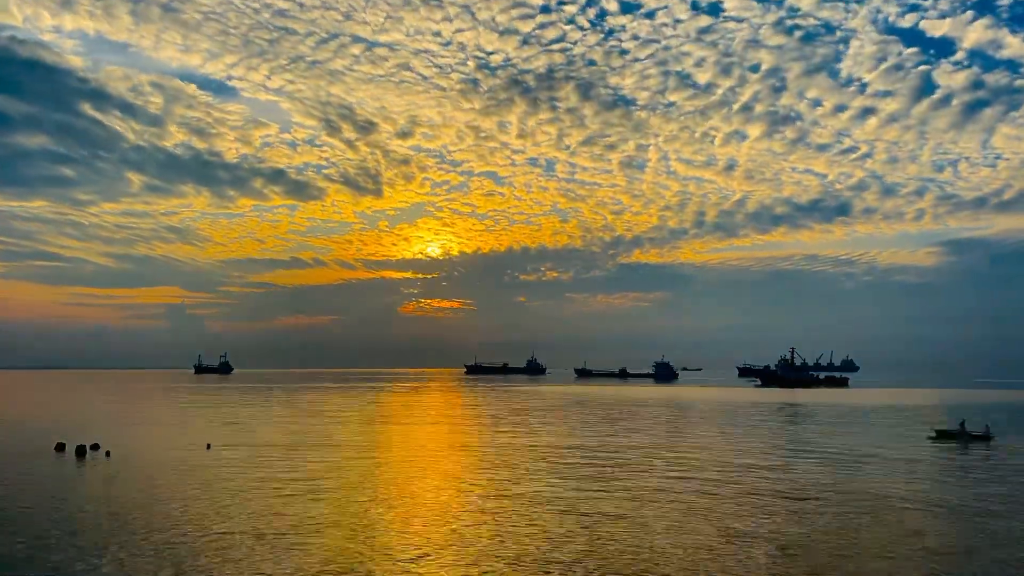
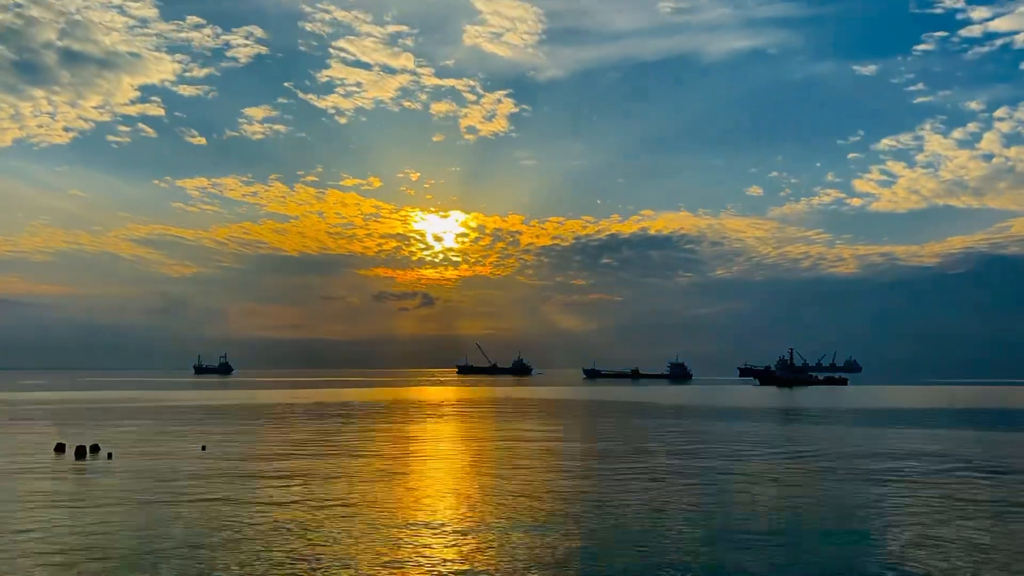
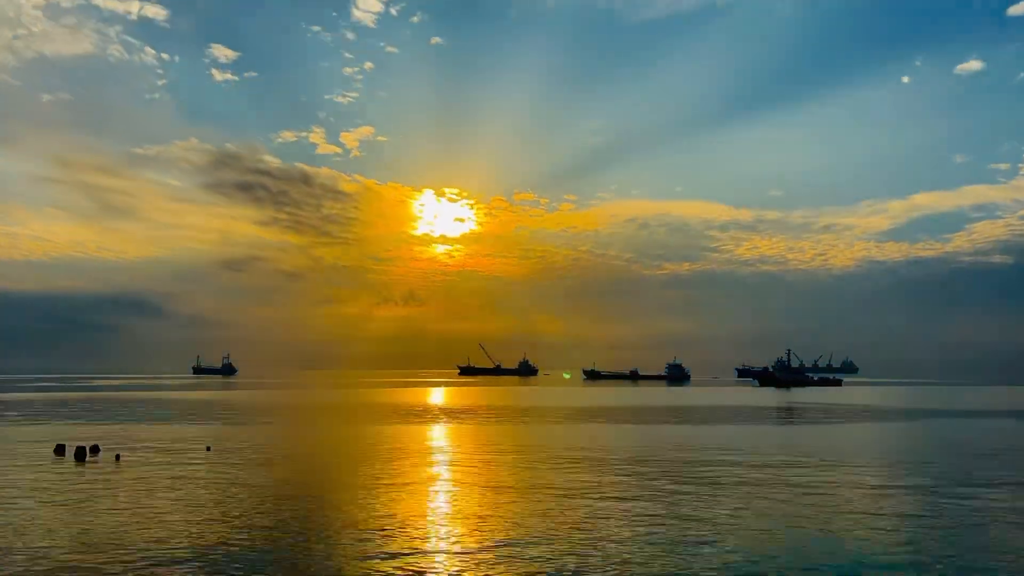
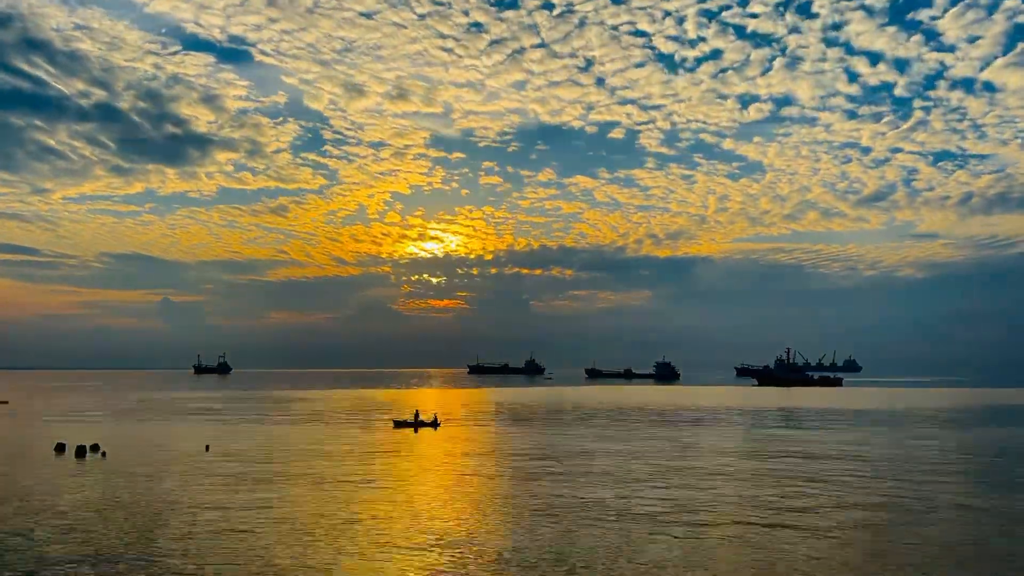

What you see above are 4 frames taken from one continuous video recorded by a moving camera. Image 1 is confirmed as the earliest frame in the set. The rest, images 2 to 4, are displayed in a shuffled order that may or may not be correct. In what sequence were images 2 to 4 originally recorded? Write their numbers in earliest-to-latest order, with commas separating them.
4, 2, 3
